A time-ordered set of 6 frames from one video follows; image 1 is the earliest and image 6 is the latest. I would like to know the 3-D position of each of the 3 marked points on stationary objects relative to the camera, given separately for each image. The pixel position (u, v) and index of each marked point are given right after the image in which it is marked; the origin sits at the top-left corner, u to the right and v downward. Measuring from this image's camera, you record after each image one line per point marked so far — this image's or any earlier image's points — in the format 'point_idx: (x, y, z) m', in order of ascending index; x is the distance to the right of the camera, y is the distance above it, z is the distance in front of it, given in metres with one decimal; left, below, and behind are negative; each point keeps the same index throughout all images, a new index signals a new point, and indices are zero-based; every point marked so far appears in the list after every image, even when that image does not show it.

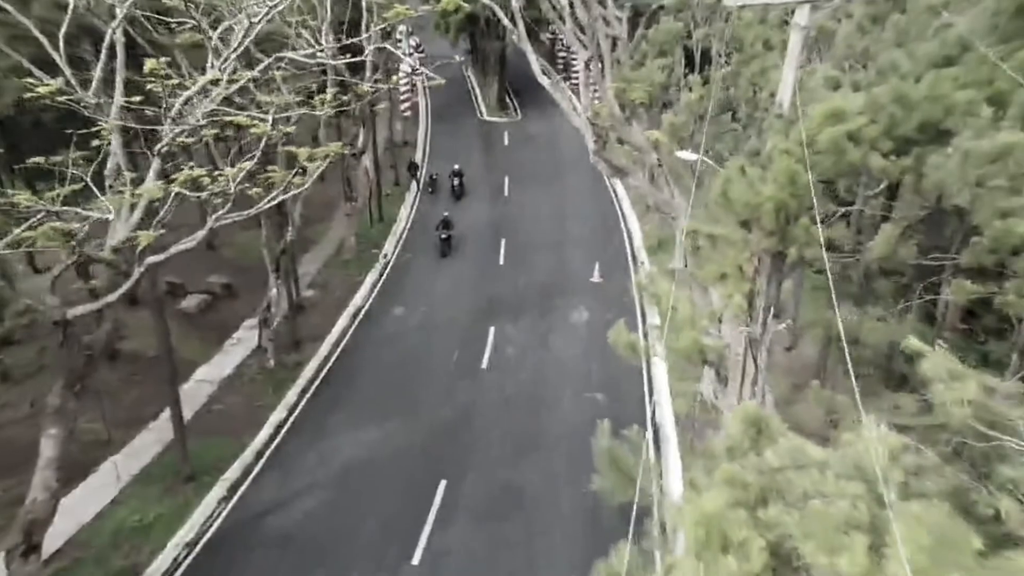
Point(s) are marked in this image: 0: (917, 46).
0: (+3.8, +2.3, +9.5) m
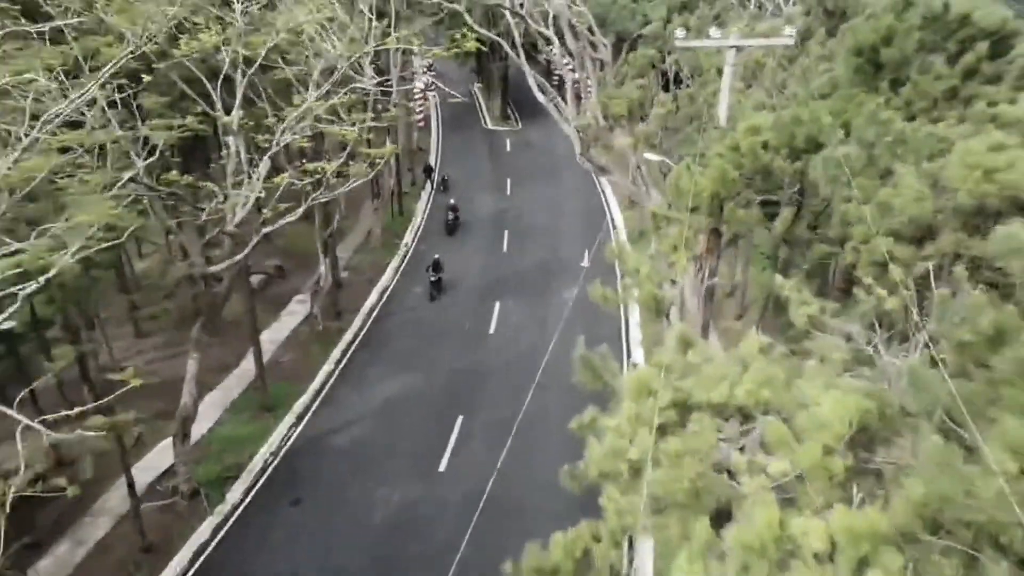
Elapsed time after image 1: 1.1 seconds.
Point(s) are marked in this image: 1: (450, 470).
0: (+3.9, +2.7, +13.4) m
1: (-0.9, -2.7, +14.4) m
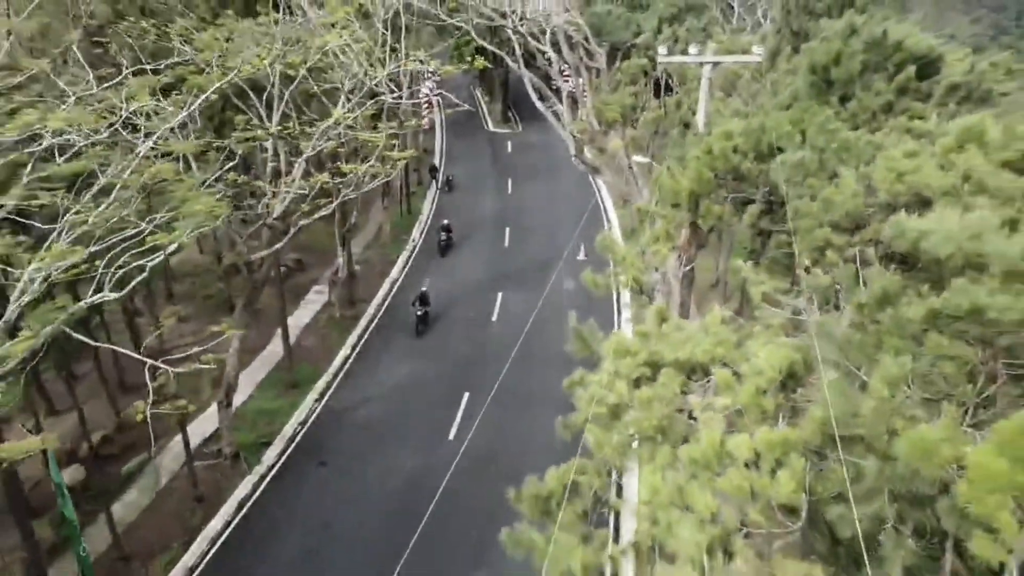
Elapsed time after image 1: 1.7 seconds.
0: (+4.0, +2.9, +15.4) m
1: (-0.9, -2.5, +16.3) m
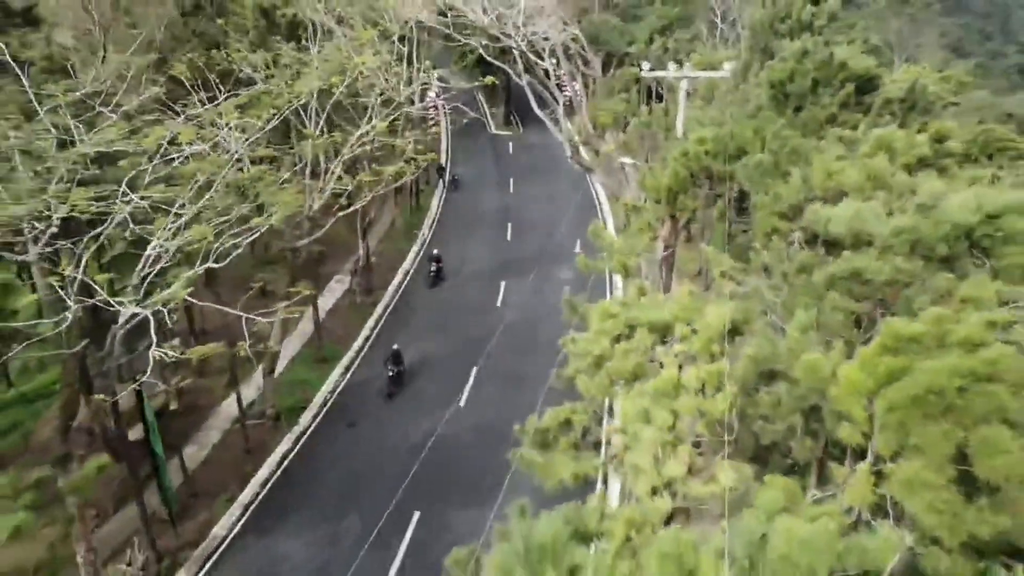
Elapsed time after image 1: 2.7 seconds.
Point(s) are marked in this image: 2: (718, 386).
0: (+4.0, +3.2, +17.8) m
1: (-0.8, -2.2, +18.8) m
2: (+1.9, -0.9, +9.6) m
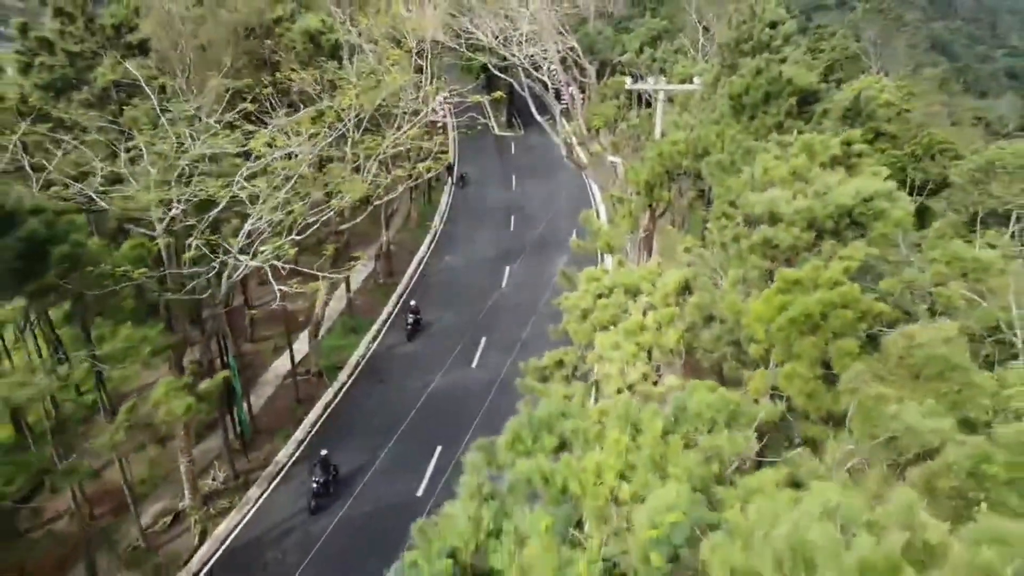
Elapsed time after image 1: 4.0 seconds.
0: (+4.1, +3.6, +21.3) m
1: (-0.7, -1.7, +22.3) m
2: (+2.0, -0.5, +13.1) m
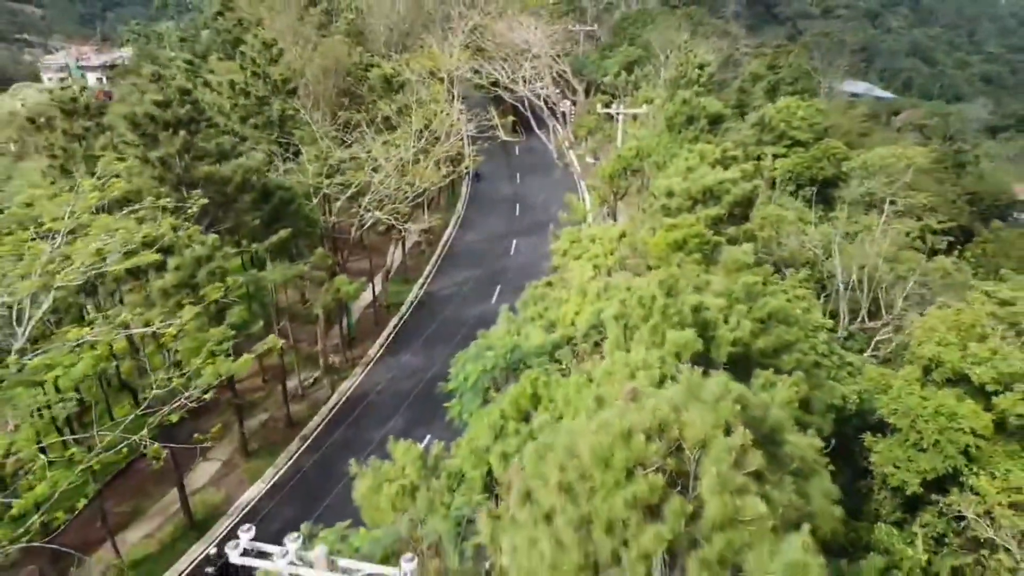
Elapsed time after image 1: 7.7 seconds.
0: (+4.3, +4.8, +31.1) m
1: (-0.5, -0.6, +32.1) m
2: (+2.2, +0.7, +22.9) m
